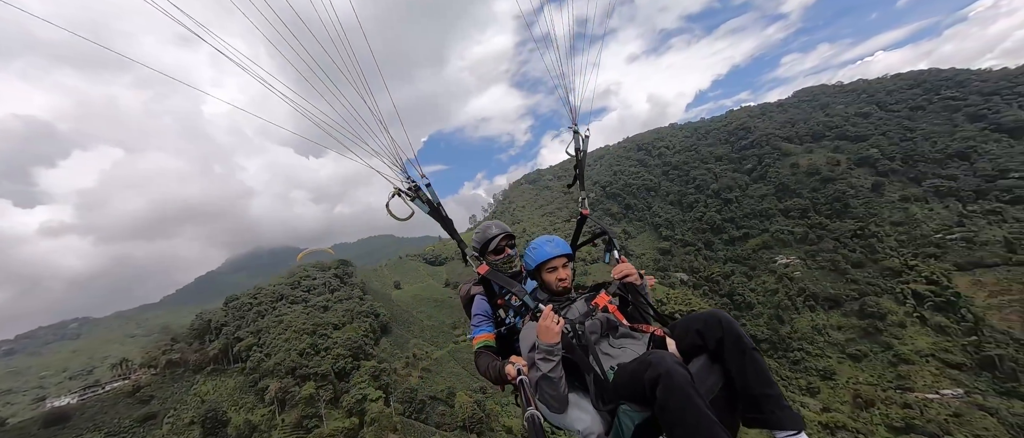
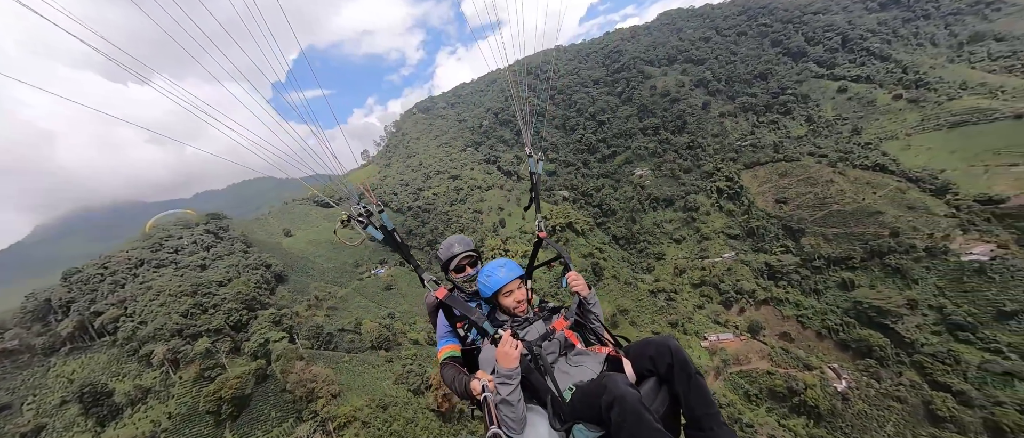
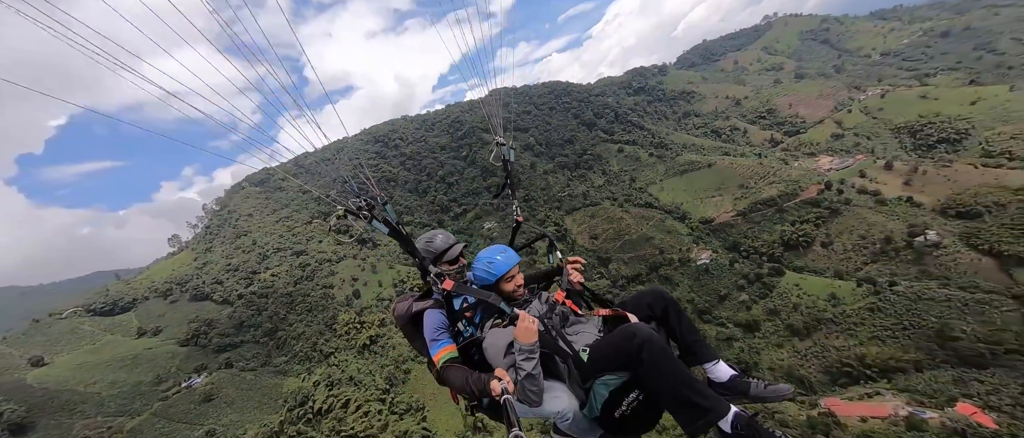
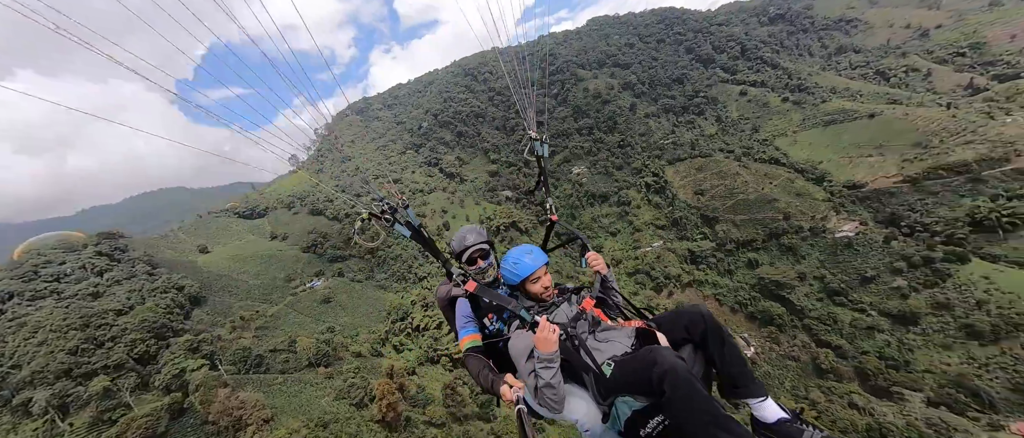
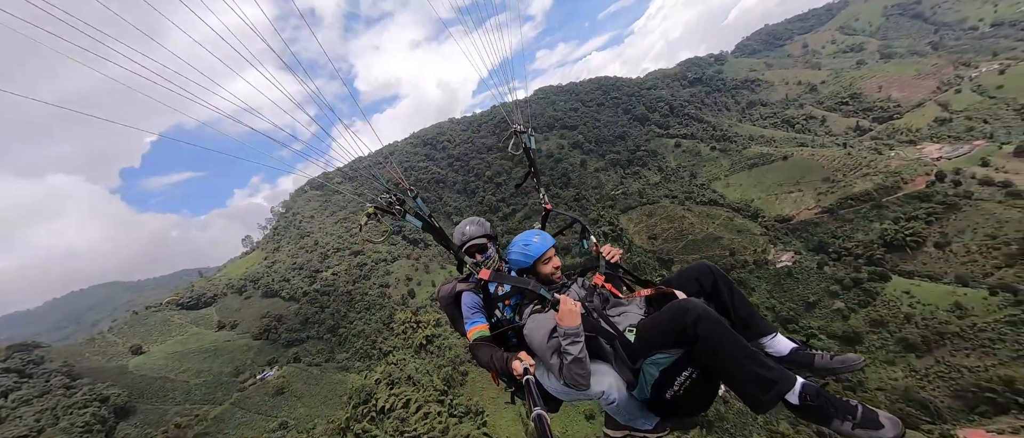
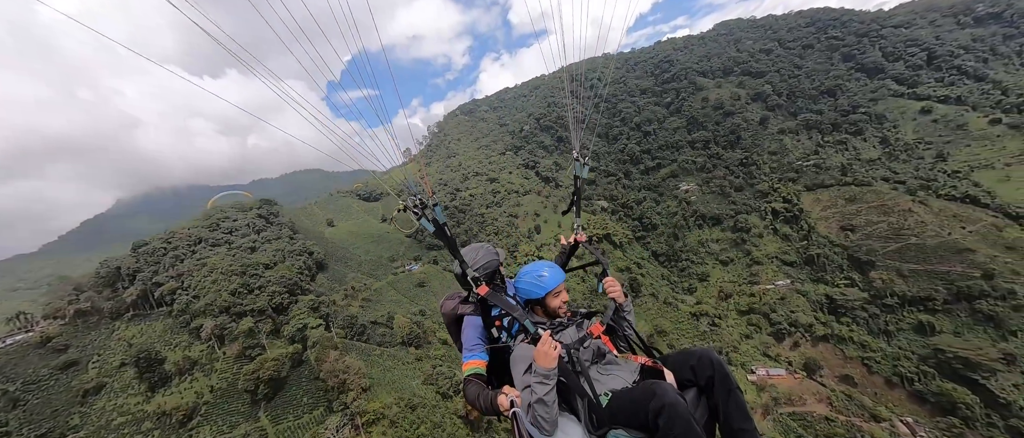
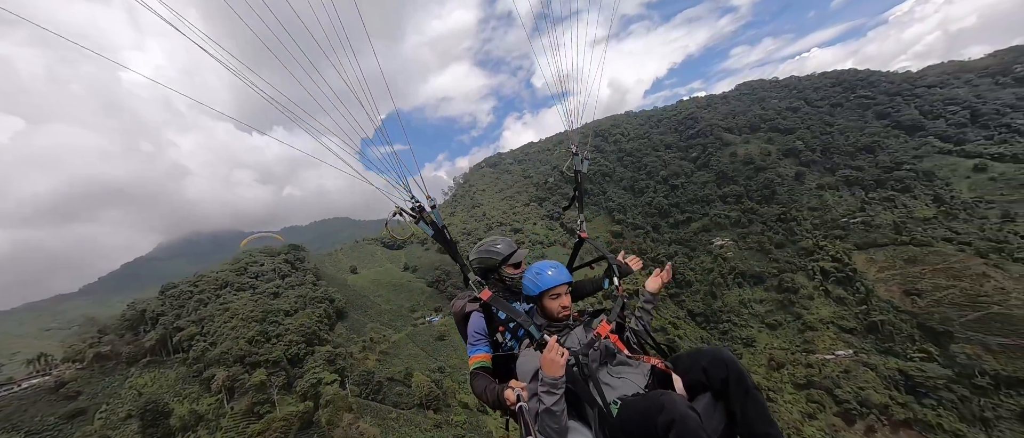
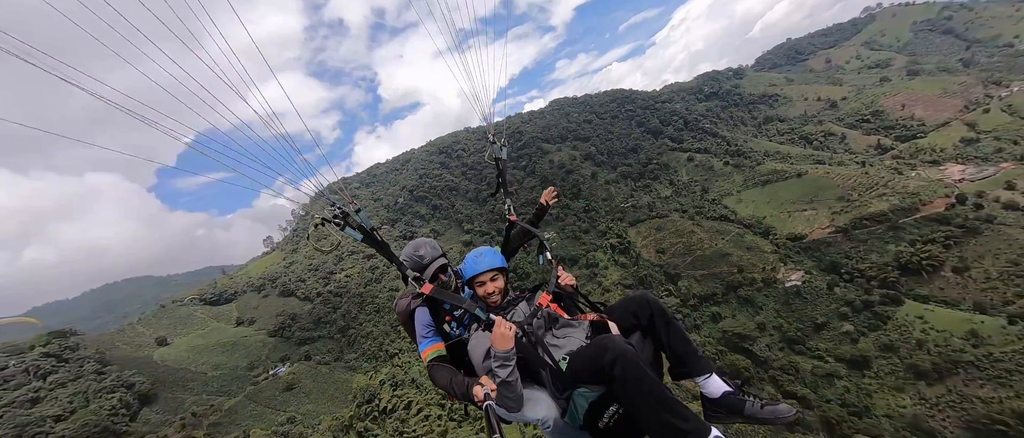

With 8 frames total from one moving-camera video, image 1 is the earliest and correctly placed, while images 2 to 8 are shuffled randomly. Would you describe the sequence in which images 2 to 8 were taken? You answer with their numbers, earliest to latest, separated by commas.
7, 6, 2, 4, 5, 8, 3
